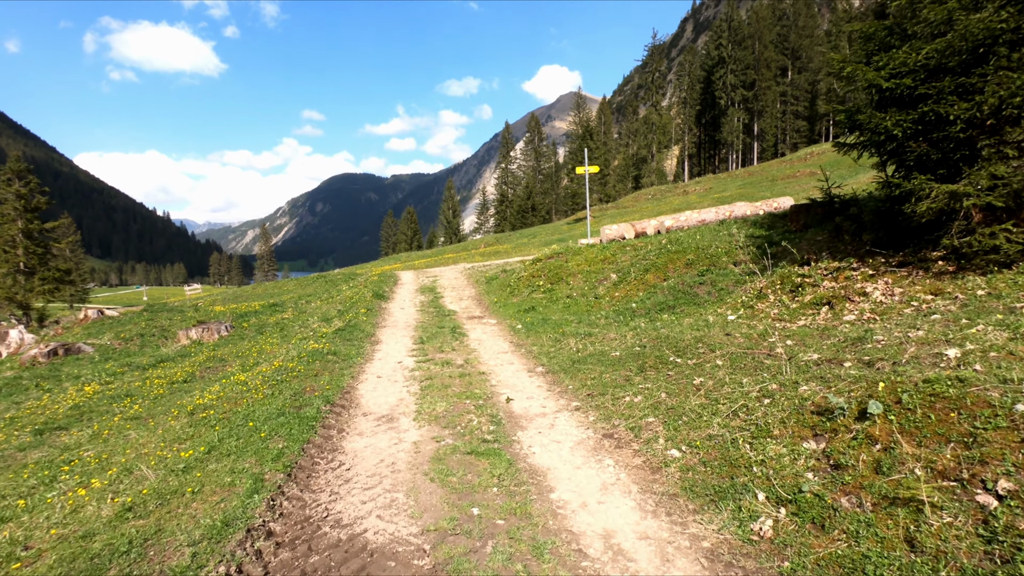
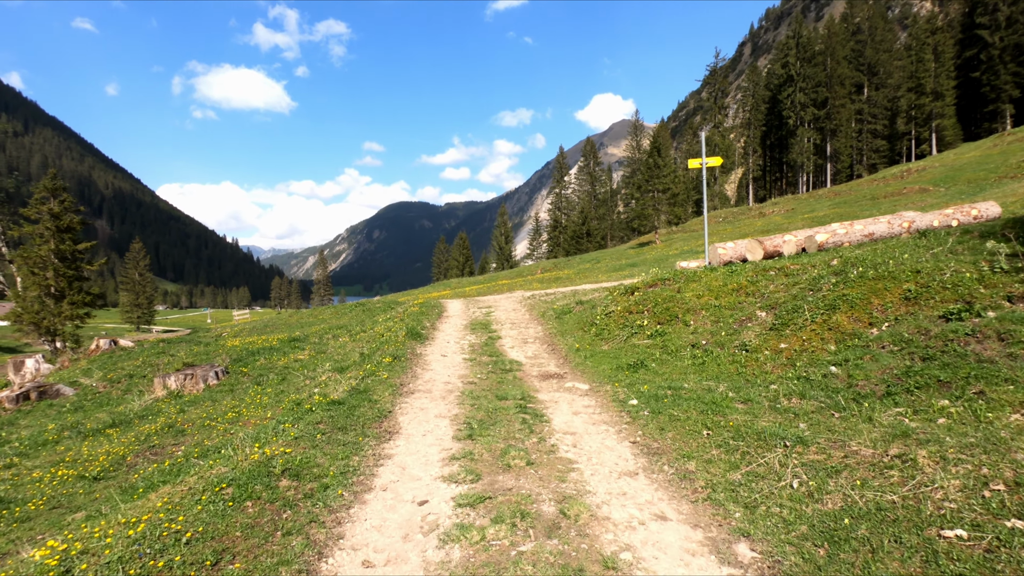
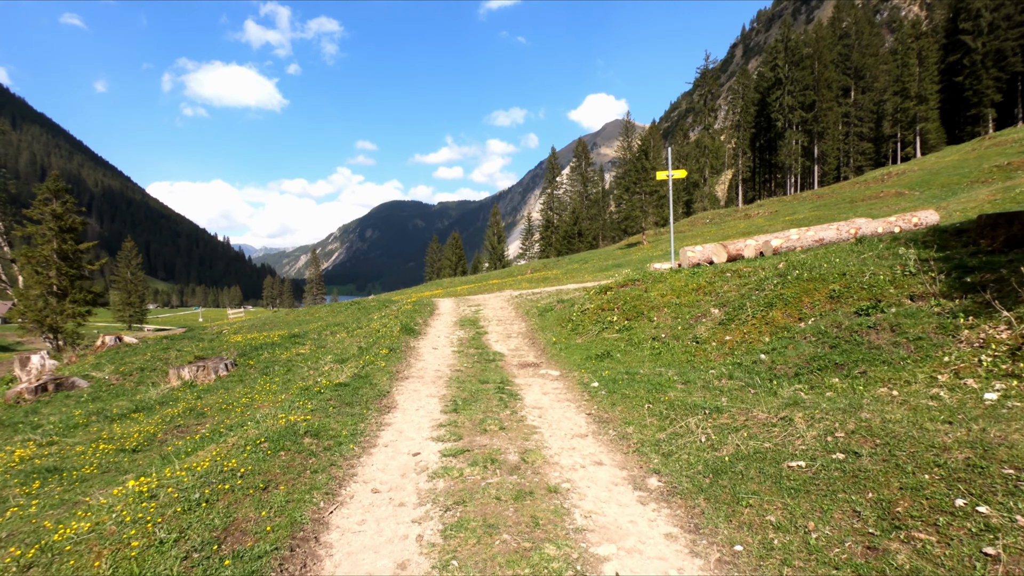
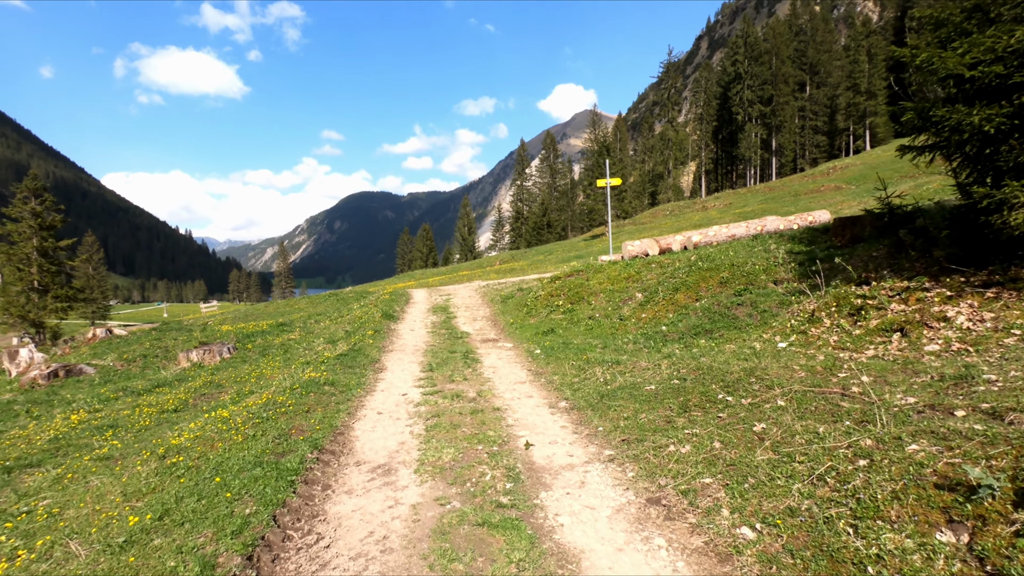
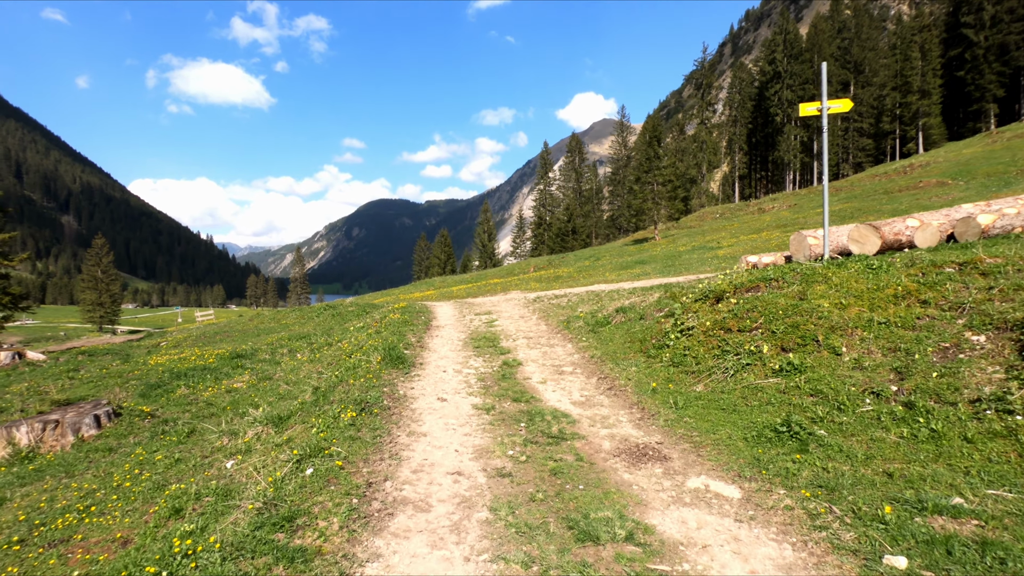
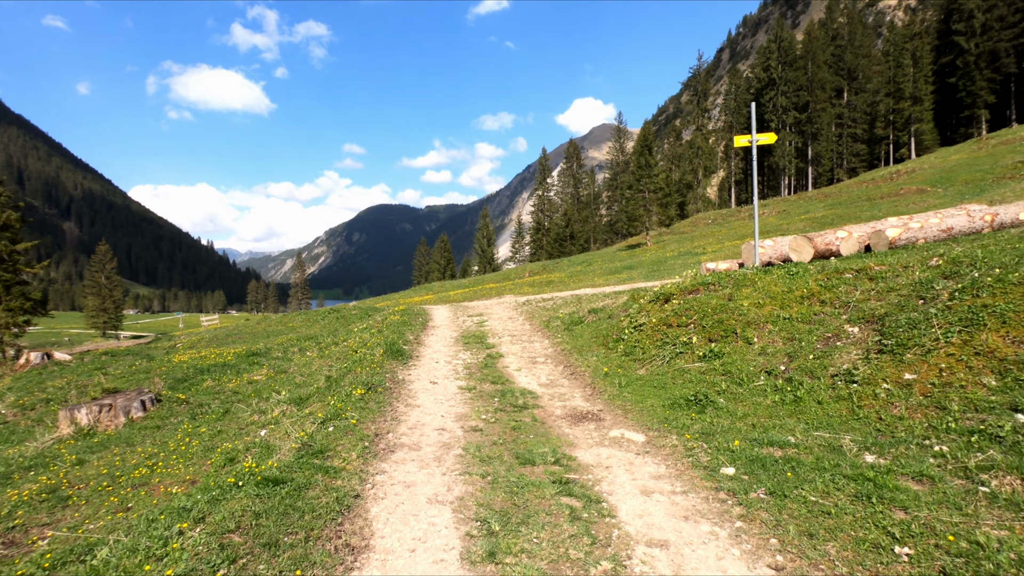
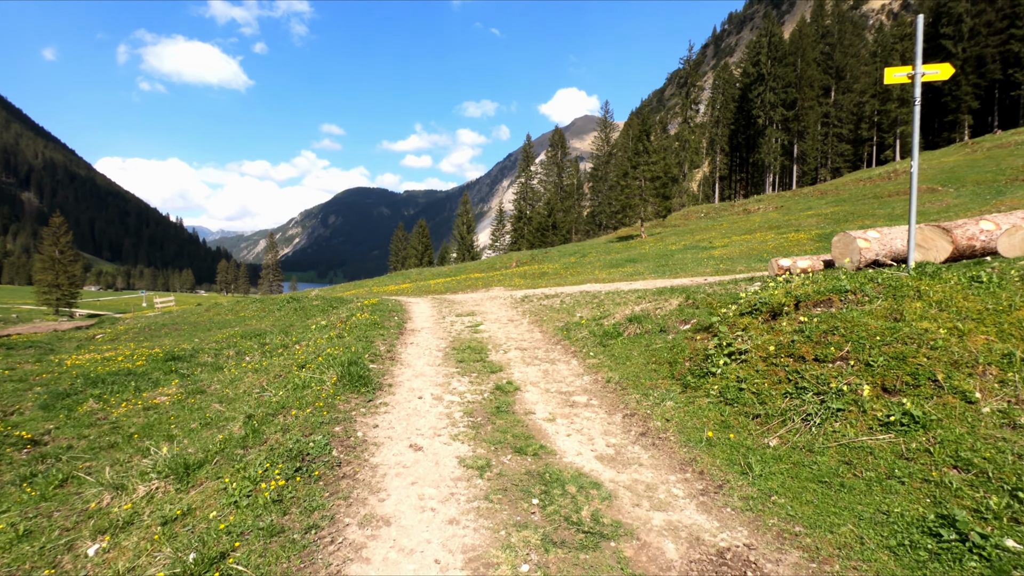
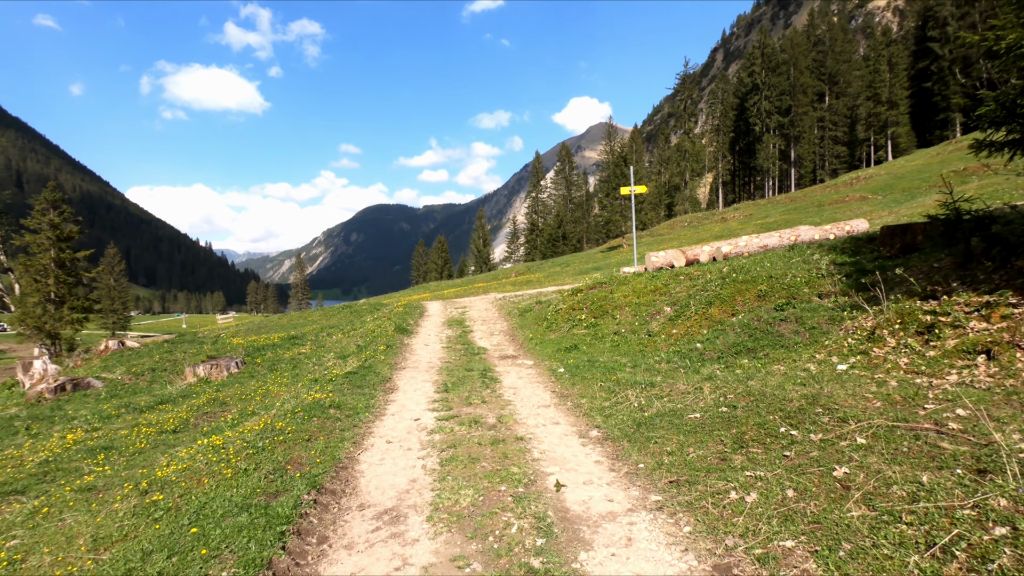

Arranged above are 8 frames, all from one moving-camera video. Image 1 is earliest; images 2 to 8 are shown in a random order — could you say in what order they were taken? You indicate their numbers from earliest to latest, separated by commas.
4, 8, 3, 2, 6, 5, 7
